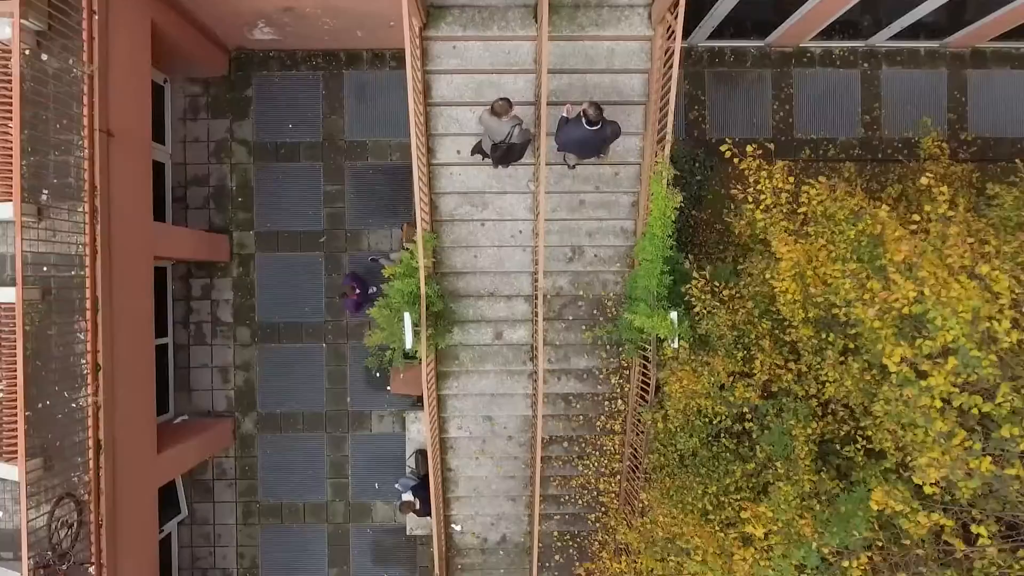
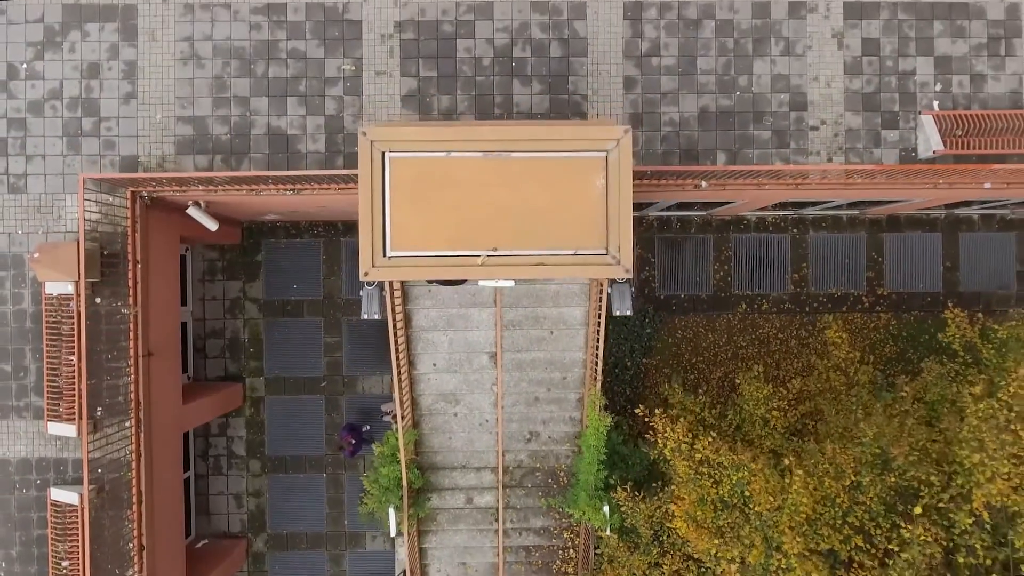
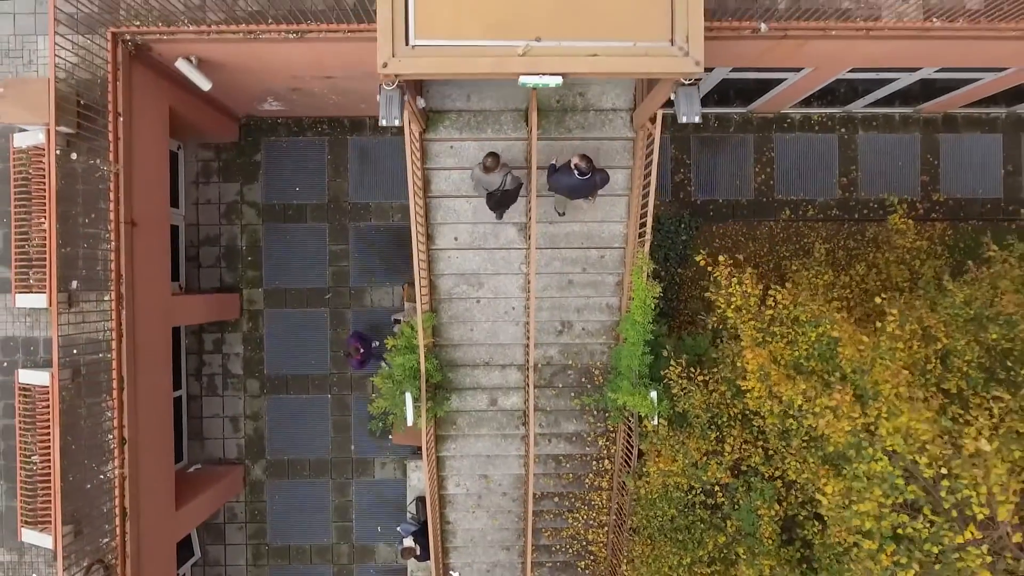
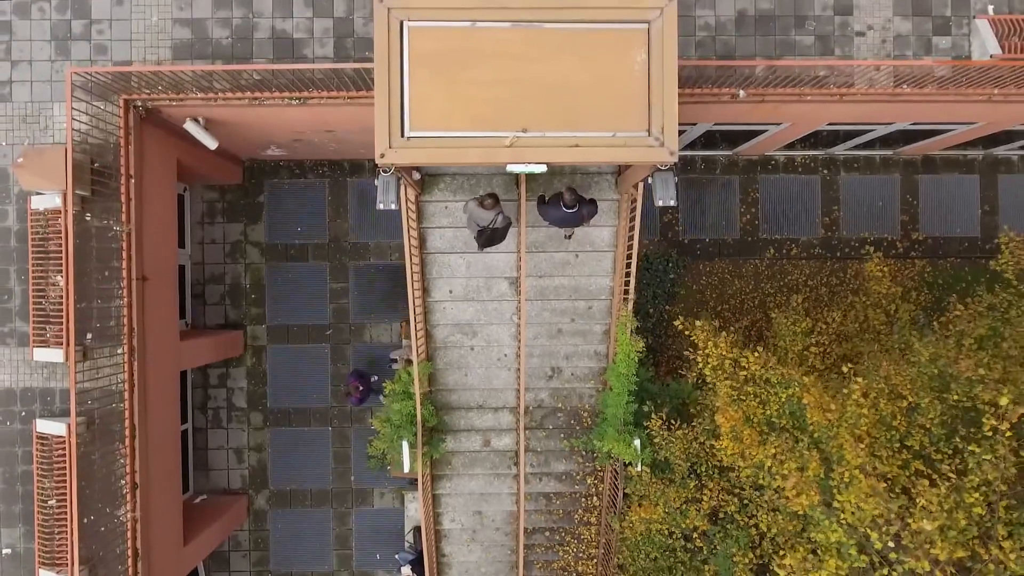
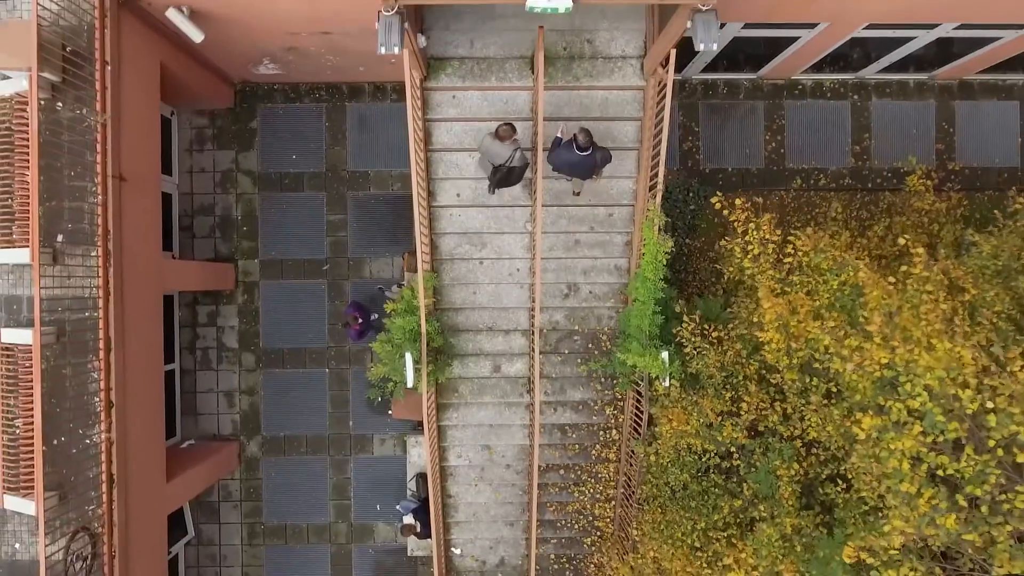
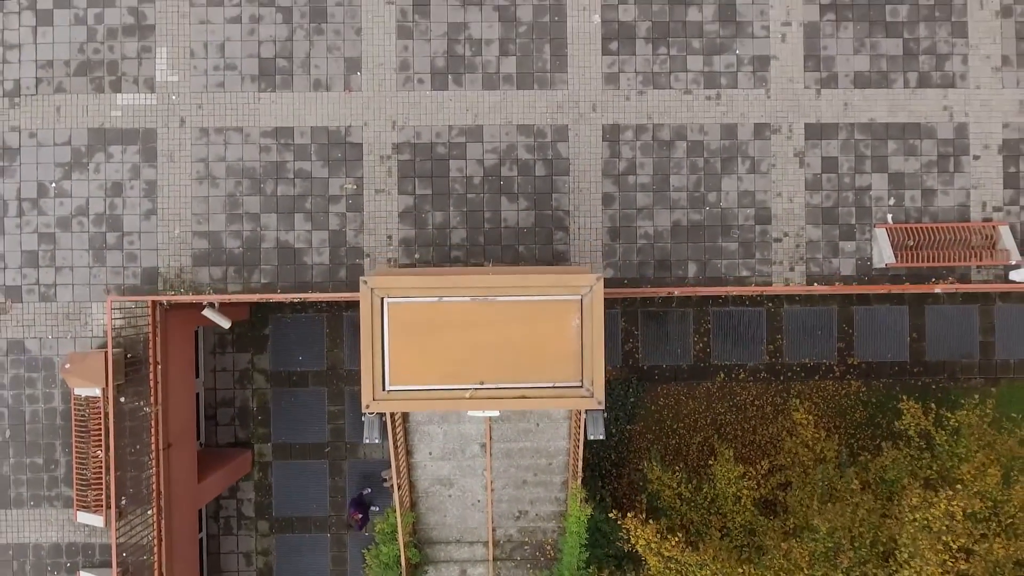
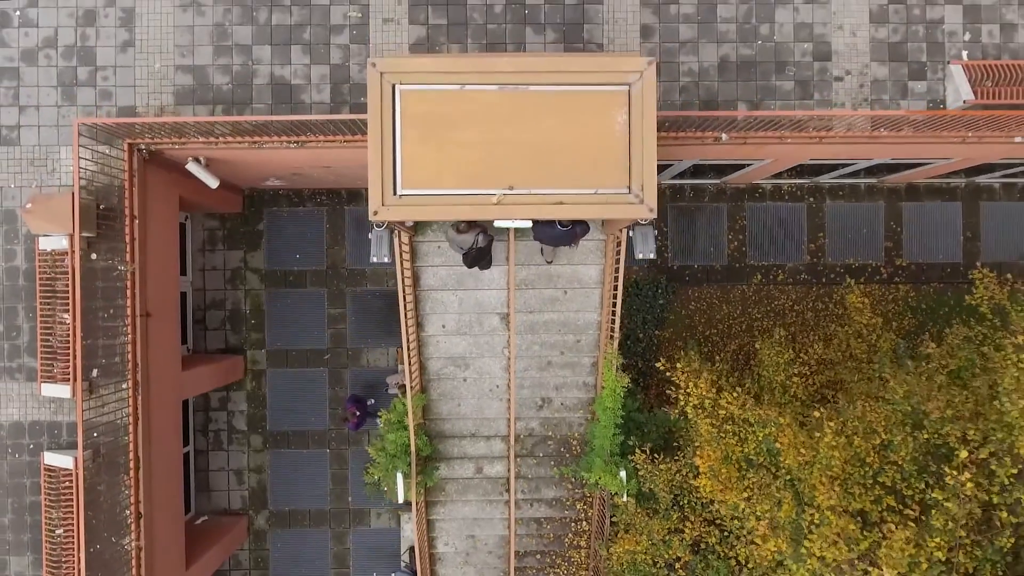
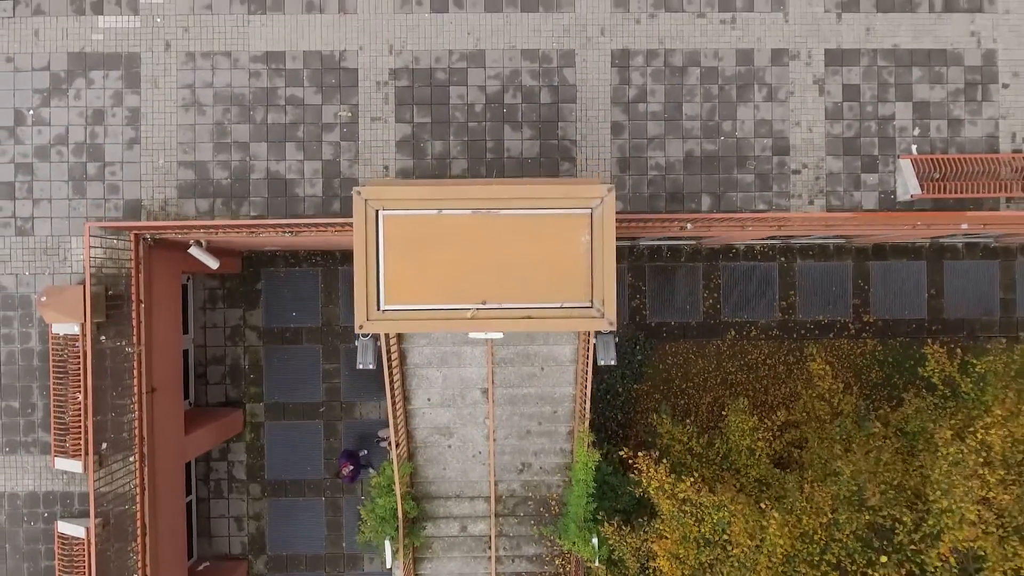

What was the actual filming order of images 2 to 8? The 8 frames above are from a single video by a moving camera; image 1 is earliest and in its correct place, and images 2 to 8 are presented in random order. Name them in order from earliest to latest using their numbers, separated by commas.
5, 3, 4, 7, 2, 8, 6
